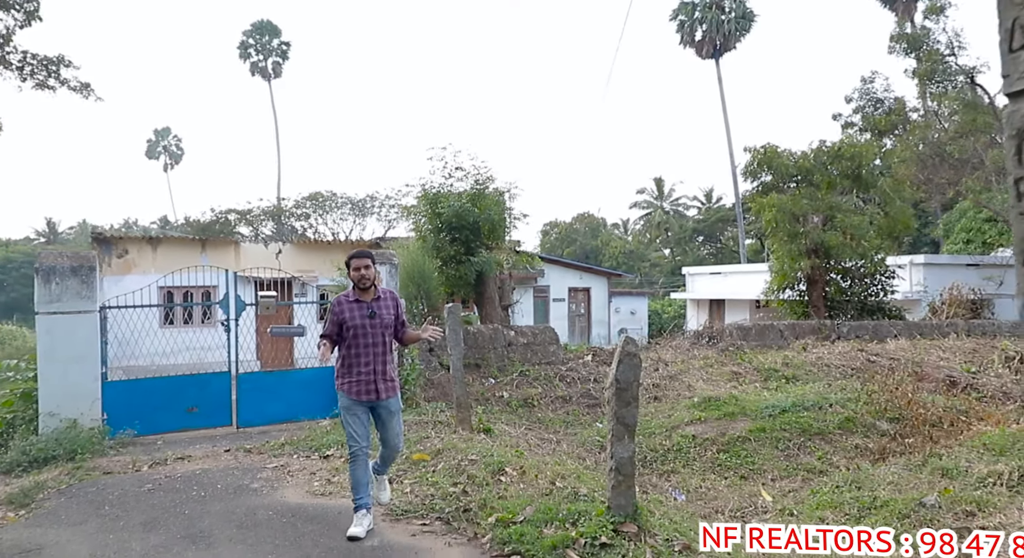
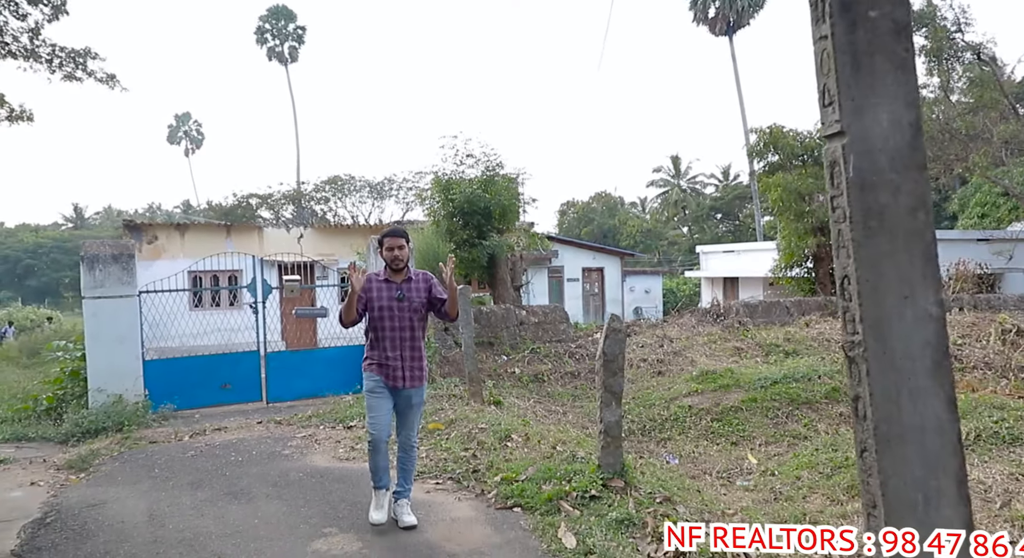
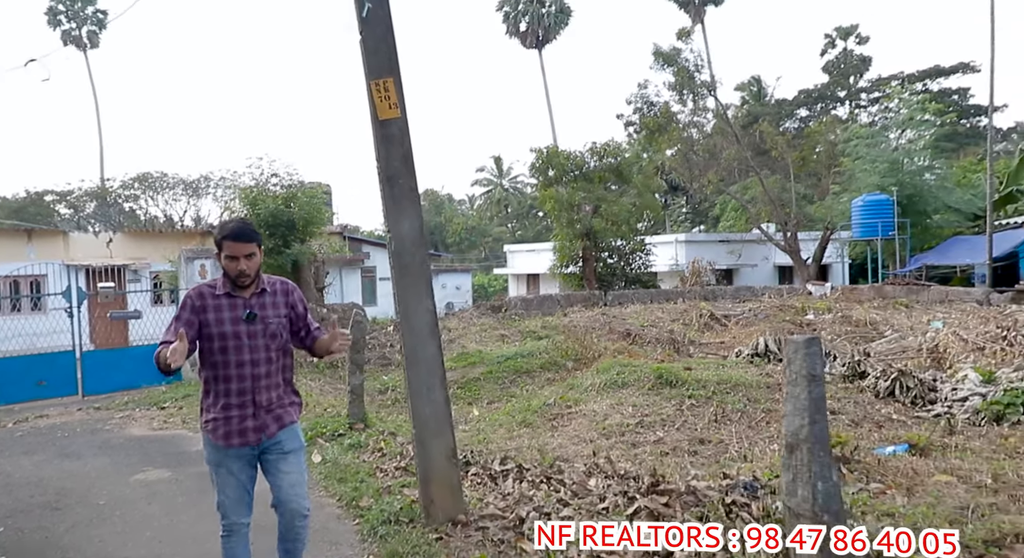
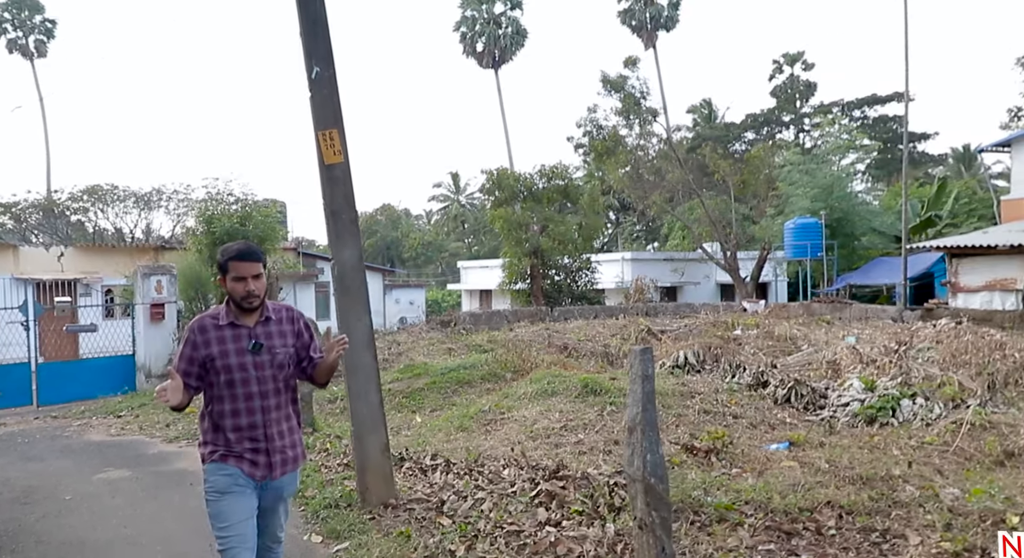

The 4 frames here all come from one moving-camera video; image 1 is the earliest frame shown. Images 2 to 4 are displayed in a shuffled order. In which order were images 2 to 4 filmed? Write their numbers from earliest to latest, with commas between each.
2, 3, 4
